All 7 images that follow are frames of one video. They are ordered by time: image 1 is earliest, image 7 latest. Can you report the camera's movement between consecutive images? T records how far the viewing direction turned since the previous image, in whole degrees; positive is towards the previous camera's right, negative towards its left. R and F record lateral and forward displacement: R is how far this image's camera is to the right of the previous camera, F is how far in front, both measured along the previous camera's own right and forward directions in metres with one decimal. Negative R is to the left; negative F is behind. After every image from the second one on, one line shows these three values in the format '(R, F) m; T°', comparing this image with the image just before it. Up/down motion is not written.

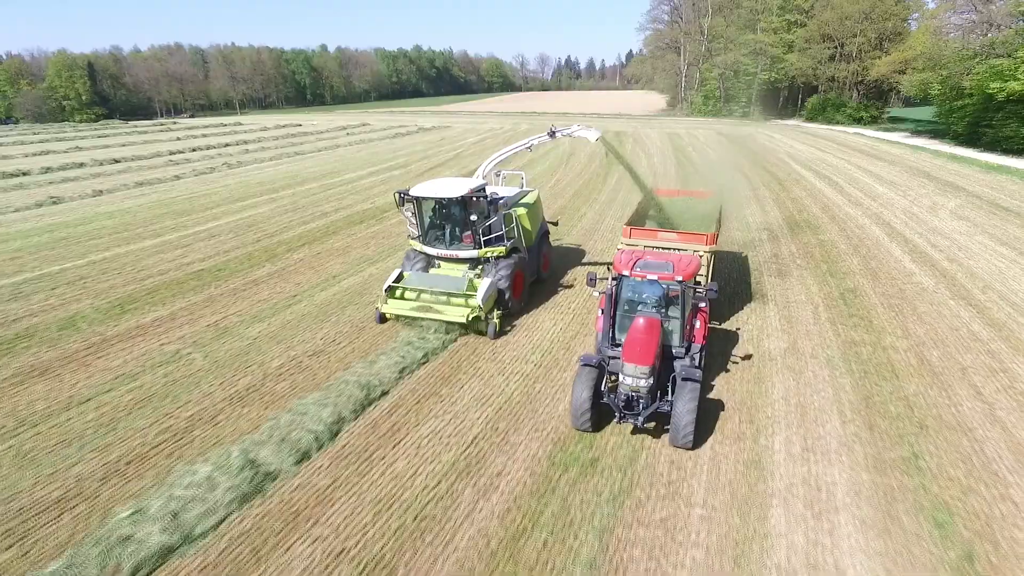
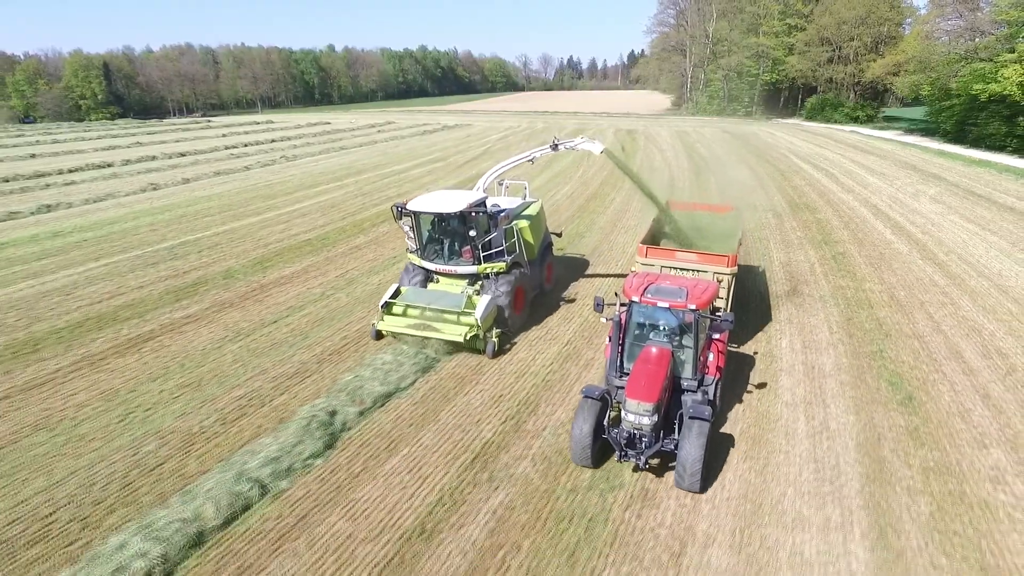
(-1.4, -2.9) m; 0°
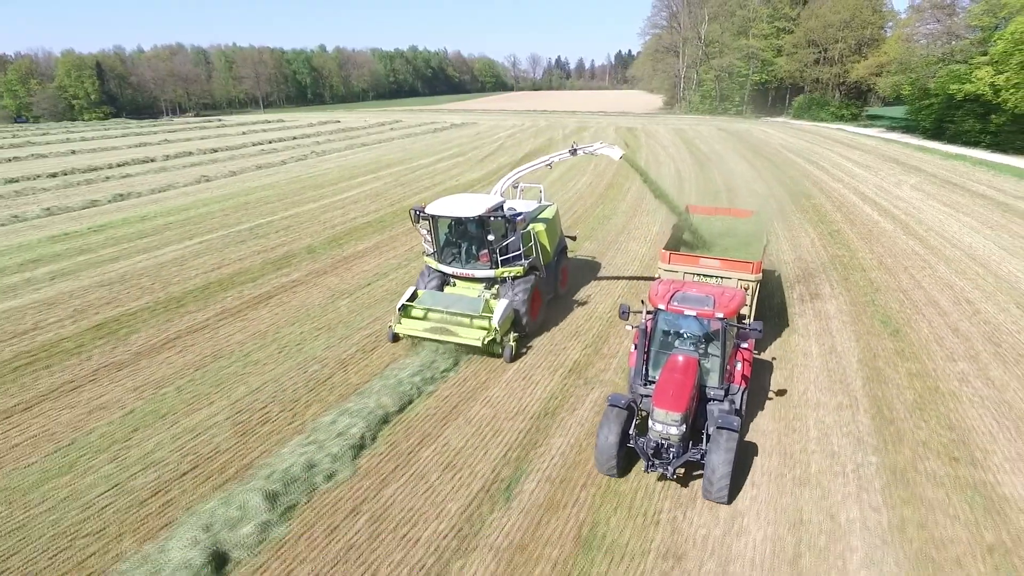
(-1.5, -2.1) m; +1°
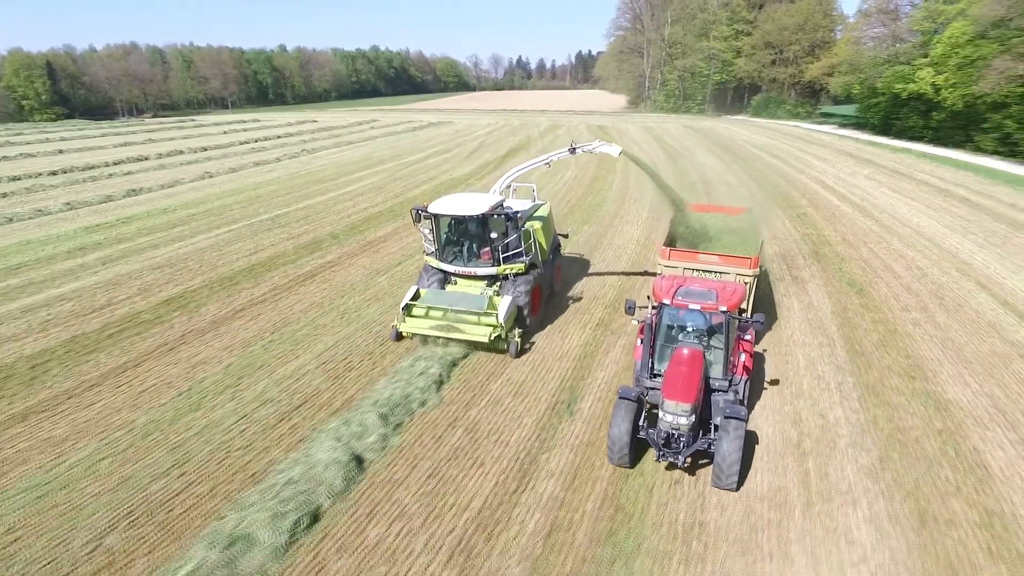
(-1.2, -1.5) m; +3°
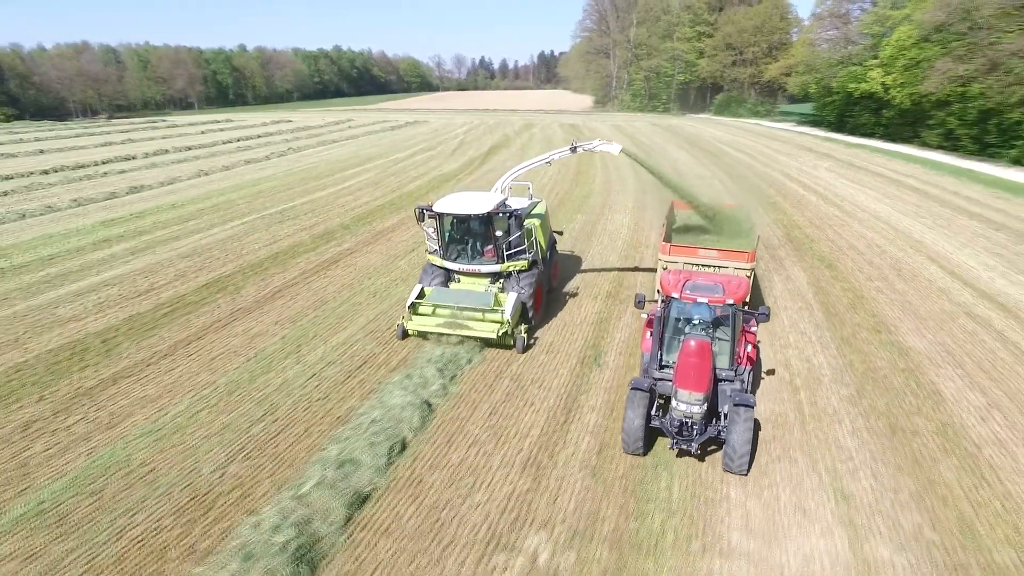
(-1.0, -1.2) m; +3°
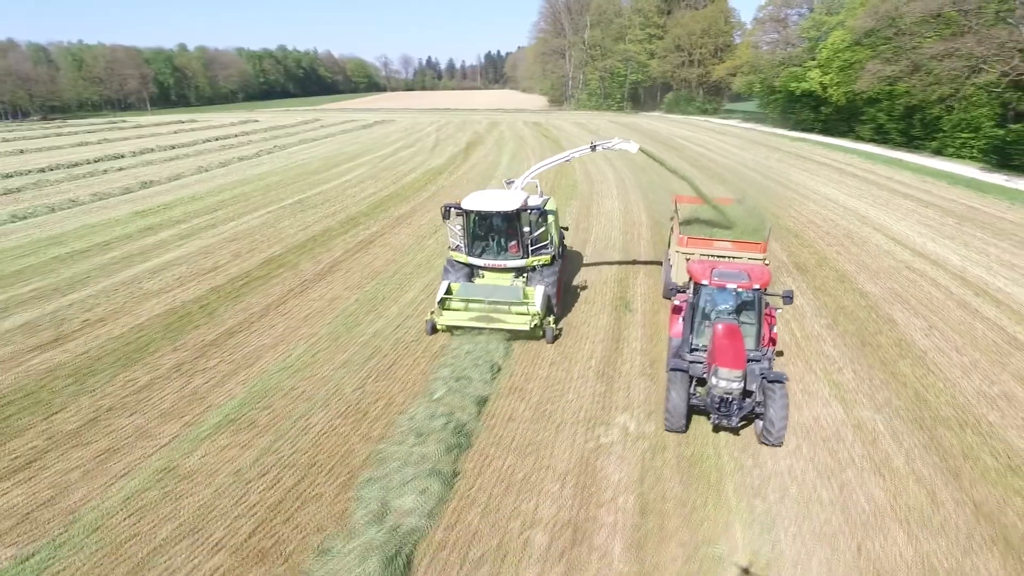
(-1.8, -1.9) m; +5°
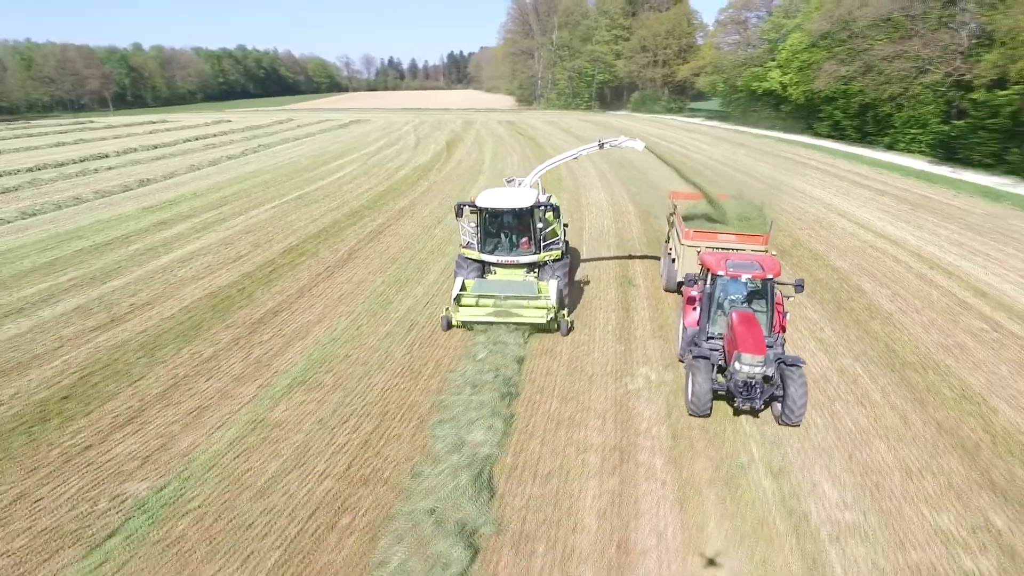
(-1.0, -1.1) m; +3°
